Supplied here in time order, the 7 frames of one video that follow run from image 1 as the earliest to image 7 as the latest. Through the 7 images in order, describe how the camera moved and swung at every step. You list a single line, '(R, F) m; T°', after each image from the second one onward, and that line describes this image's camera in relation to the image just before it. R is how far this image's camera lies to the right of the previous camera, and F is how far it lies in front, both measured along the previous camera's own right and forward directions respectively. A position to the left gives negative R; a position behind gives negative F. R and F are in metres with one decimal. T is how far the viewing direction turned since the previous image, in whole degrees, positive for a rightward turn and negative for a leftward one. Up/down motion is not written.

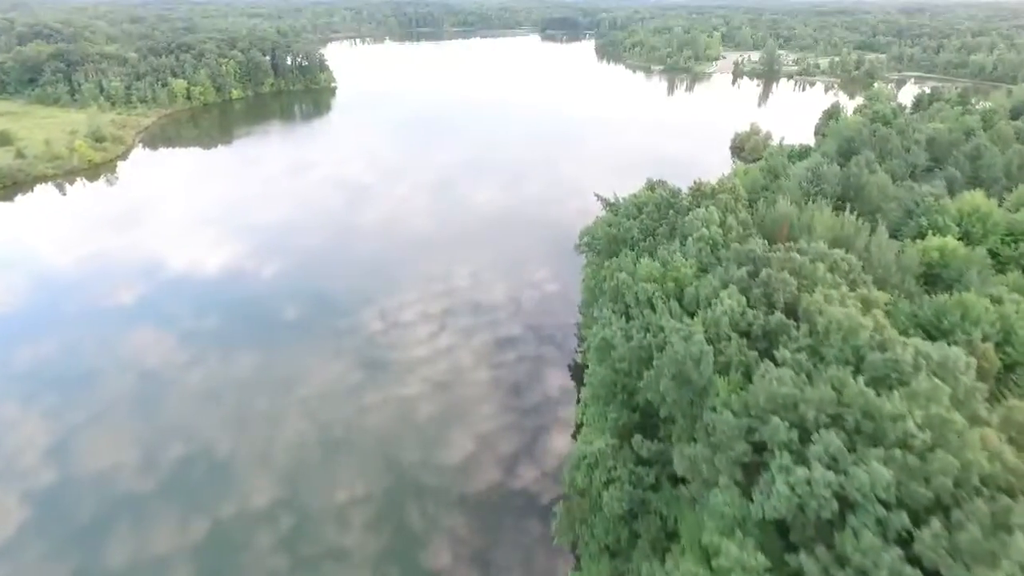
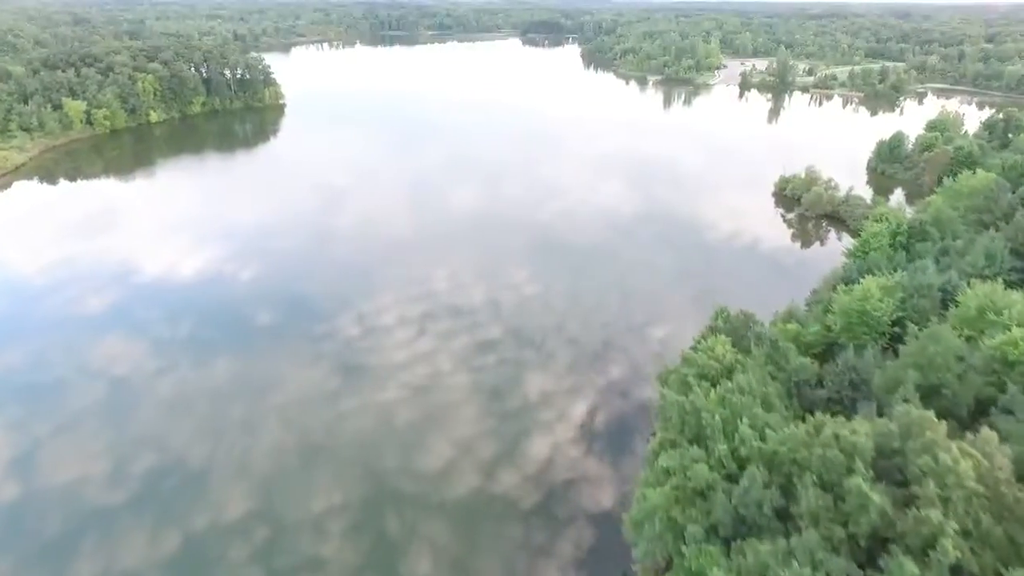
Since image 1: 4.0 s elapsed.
(-0.1, +6.0) m; +1°
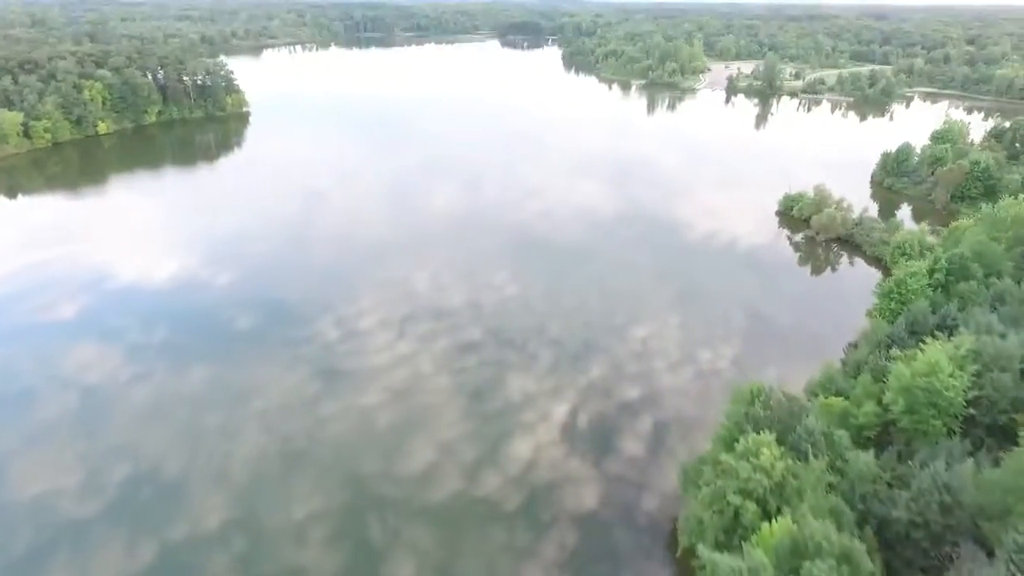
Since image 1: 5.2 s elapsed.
(0.0, +1.8) m; +1°
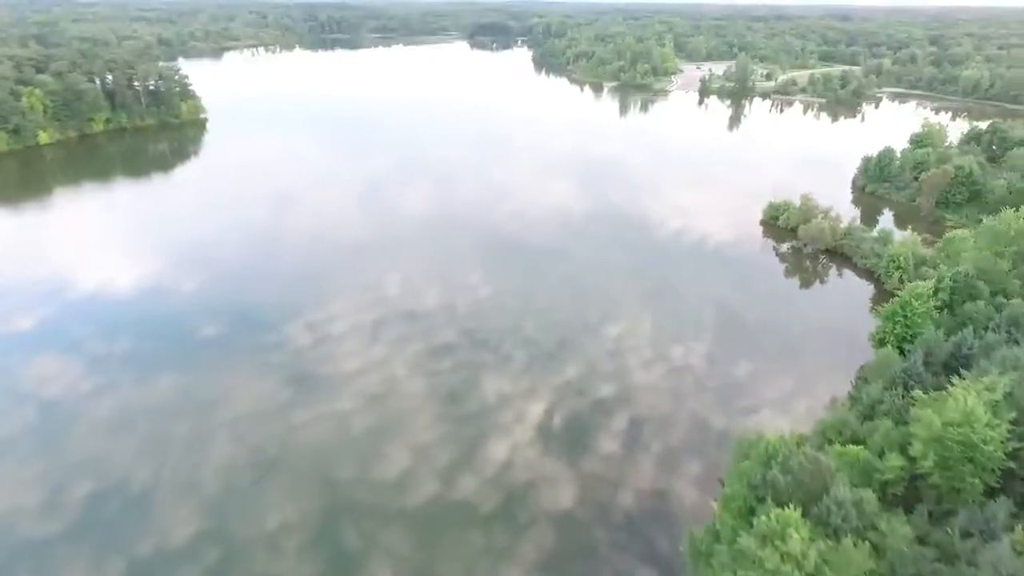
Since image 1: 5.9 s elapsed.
(+0.1, +1.1) m; +2°
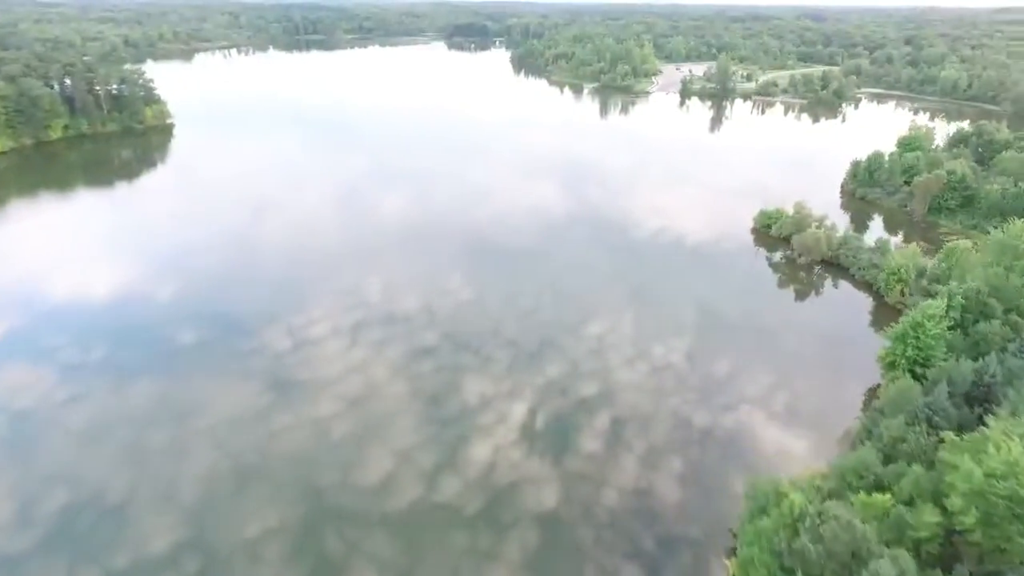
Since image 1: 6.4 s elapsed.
(0.0, +0.9) m; +1°
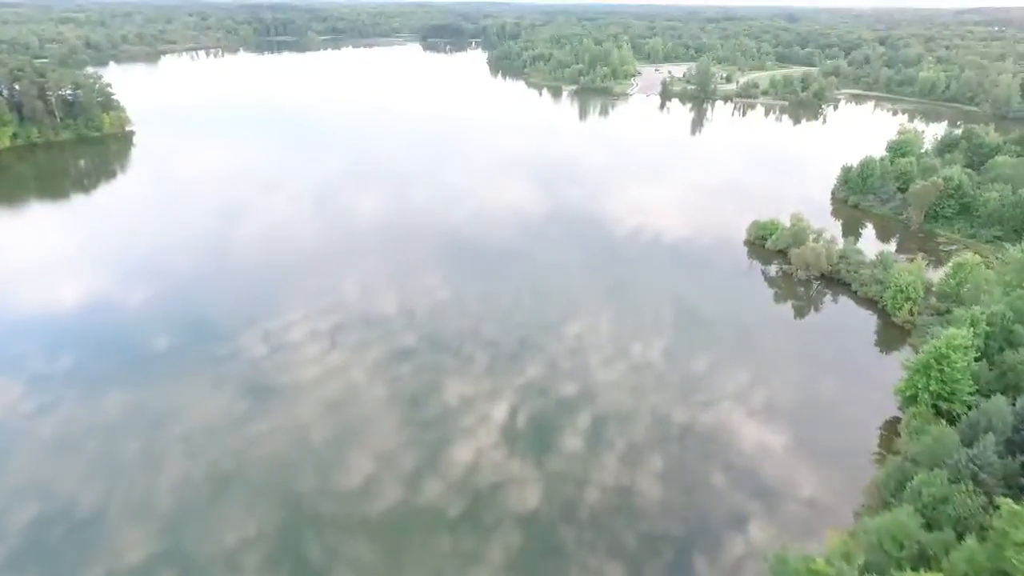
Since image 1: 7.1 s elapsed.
(0.0, +1.1) m; +2°
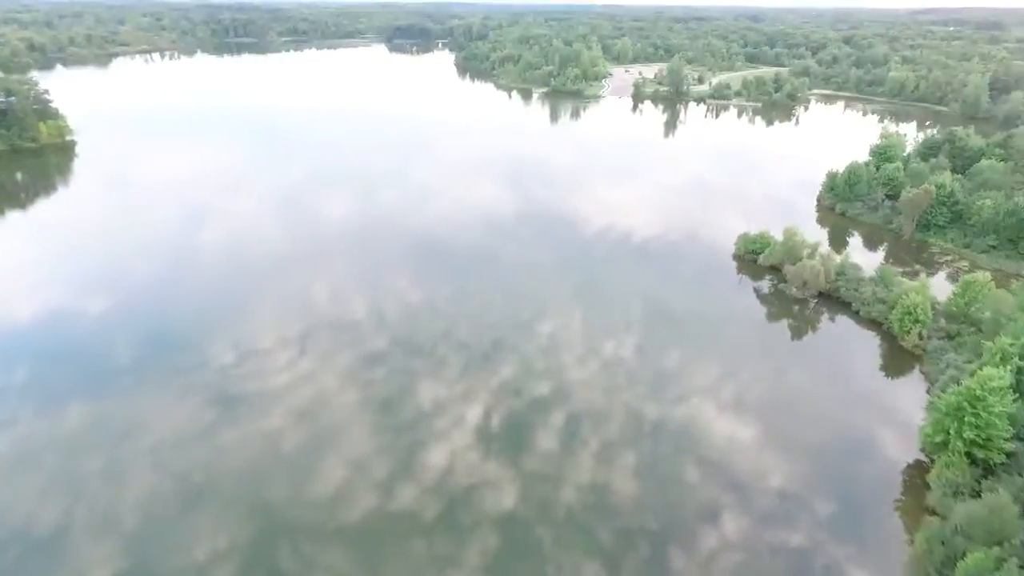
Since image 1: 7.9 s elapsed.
(0.0, +1.3) m; +2°
